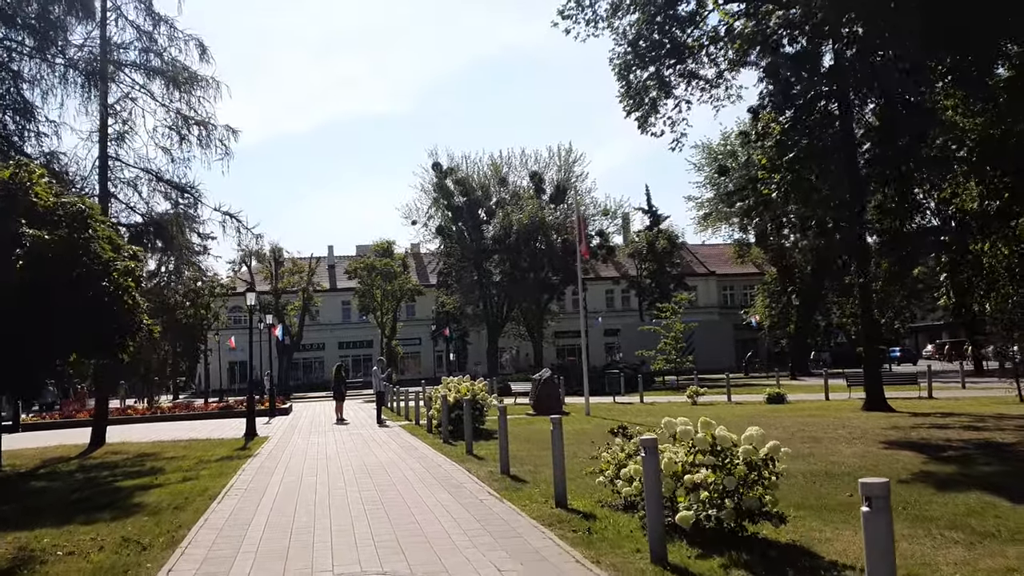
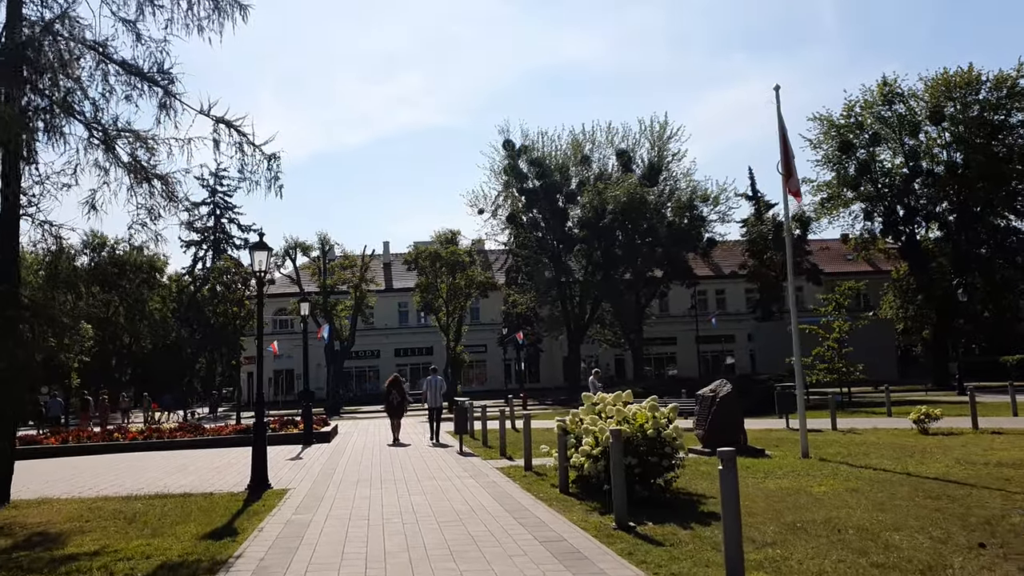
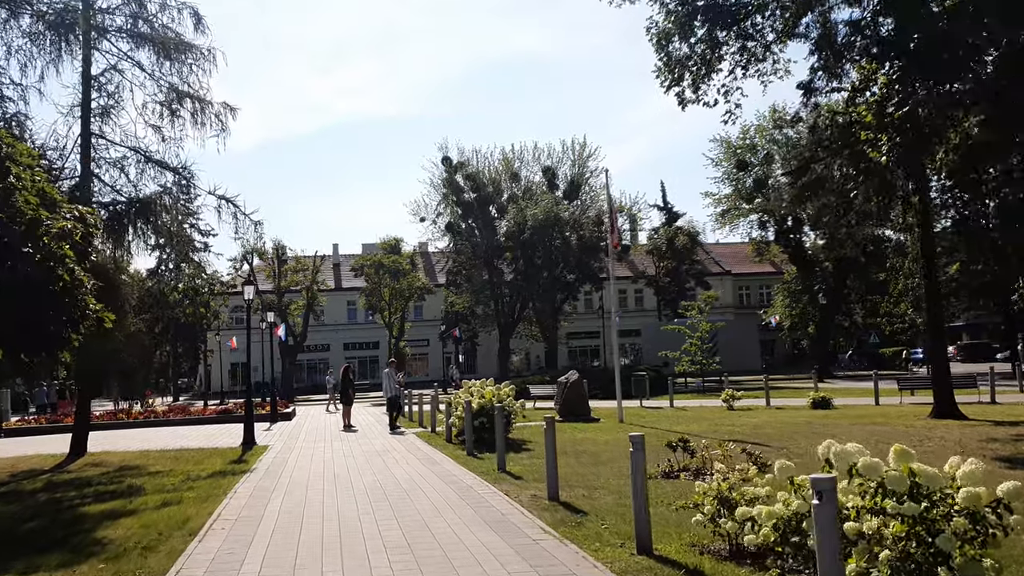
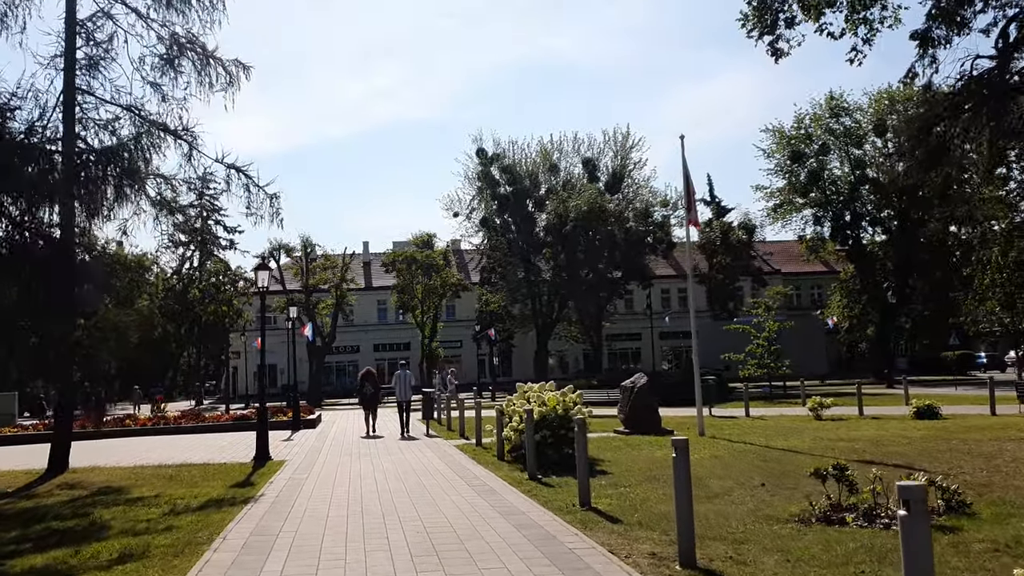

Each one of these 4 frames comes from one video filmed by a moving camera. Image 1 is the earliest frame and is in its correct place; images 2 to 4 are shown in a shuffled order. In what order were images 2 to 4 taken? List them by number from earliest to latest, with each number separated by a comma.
3, 4, 2
